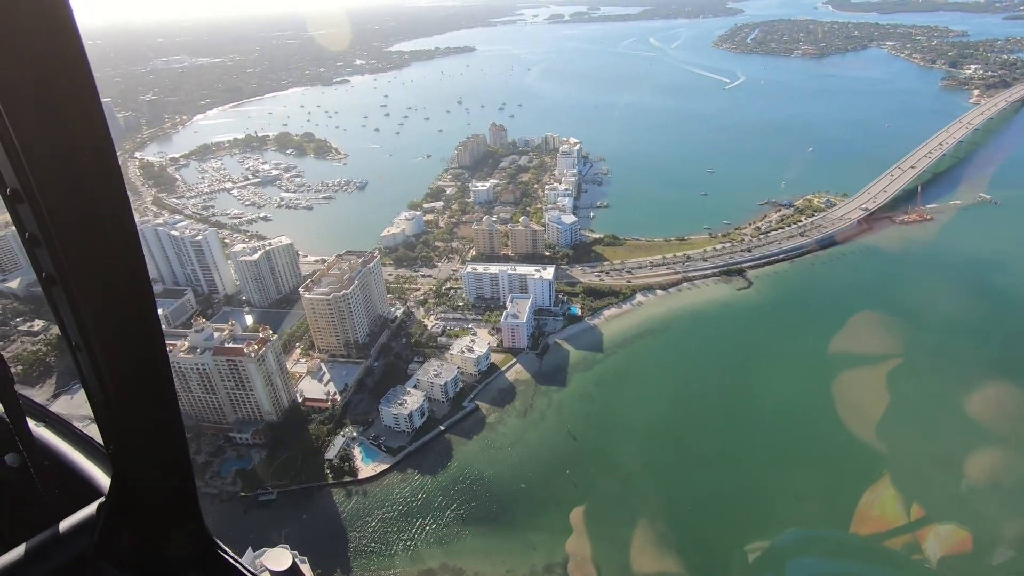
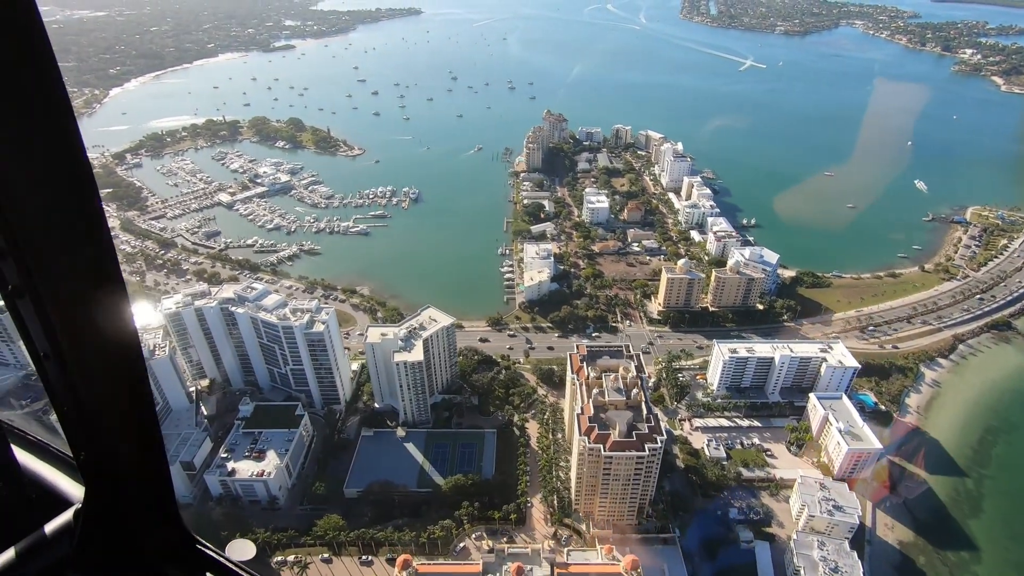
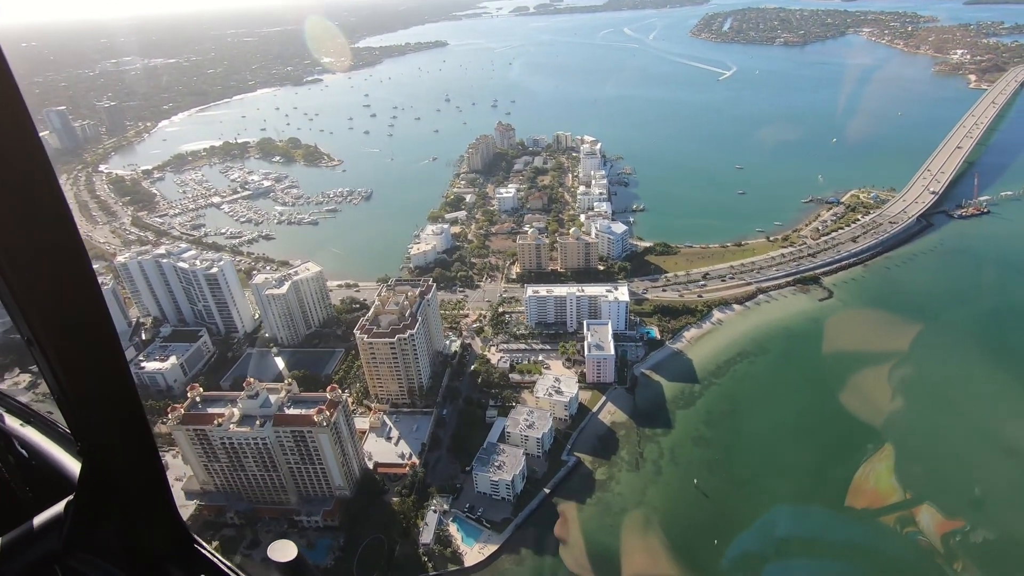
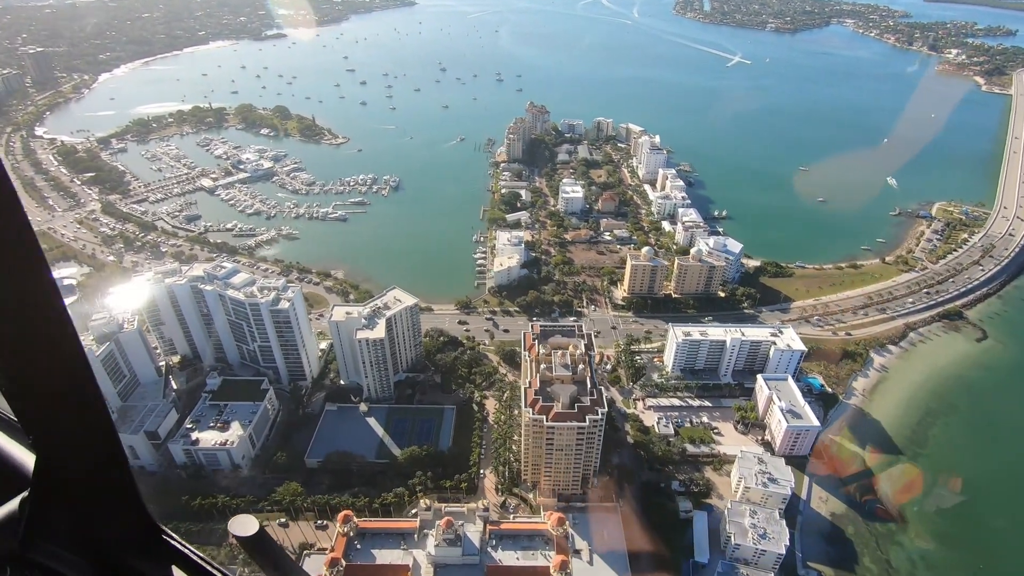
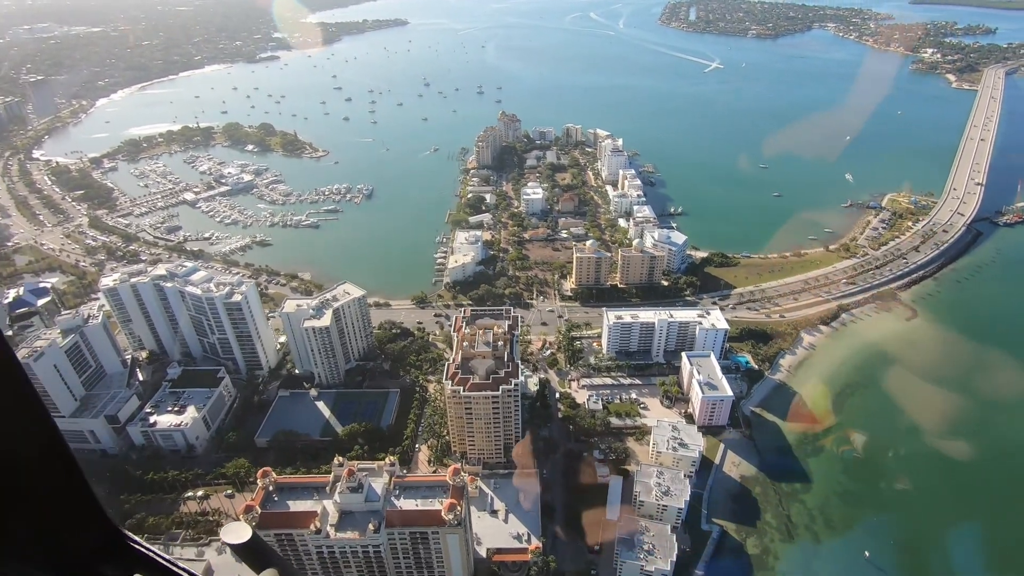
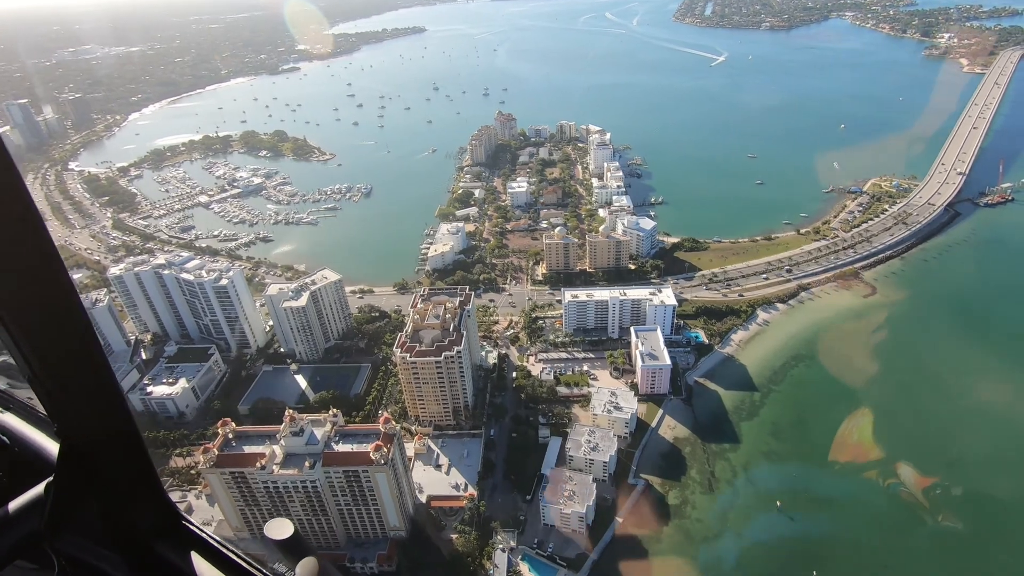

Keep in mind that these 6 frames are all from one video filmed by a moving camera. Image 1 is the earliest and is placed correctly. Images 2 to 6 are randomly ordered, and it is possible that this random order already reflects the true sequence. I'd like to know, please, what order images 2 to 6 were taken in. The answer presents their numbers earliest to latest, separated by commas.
3, 6, 5, 4, 2
